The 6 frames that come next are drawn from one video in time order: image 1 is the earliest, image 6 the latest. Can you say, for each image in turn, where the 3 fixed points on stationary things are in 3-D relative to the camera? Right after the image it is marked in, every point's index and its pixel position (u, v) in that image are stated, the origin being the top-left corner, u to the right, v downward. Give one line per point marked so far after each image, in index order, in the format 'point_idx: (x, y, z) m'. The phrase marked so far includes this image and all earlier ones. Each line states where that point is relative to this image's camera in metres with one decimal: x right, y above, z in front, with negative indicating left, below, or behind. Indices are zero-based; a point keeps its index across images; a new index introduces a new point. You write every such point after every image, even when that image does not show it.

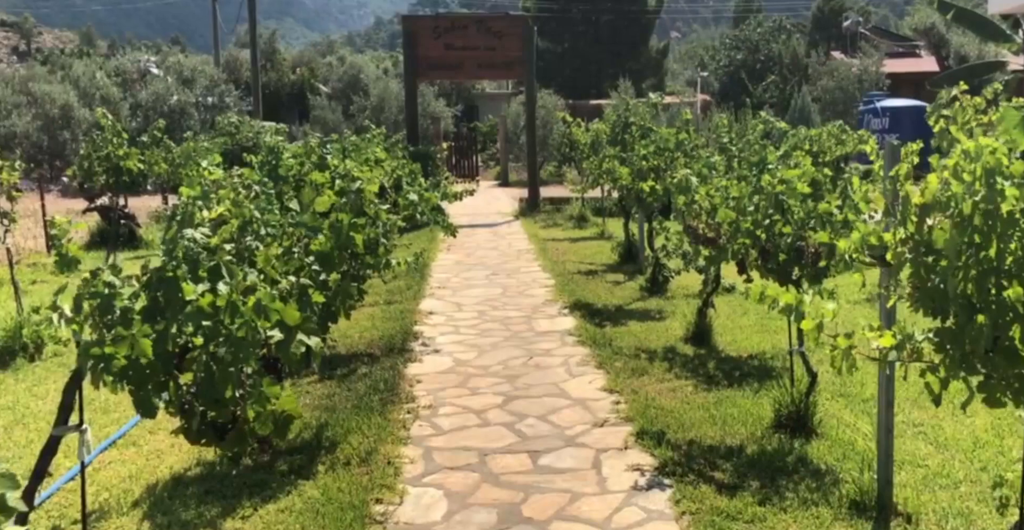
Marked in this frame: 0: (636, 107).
0: (+1.2, +1.5, +11.5) m
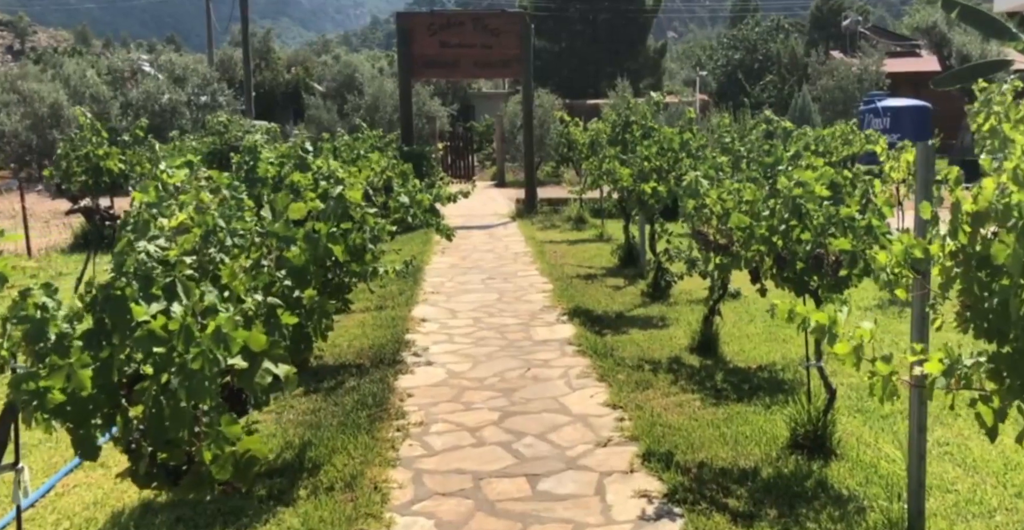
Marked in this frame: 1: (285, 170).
0: (+1.2, +1.5, +11.1) m
1: (-1.2, +0.5, +6.2) m
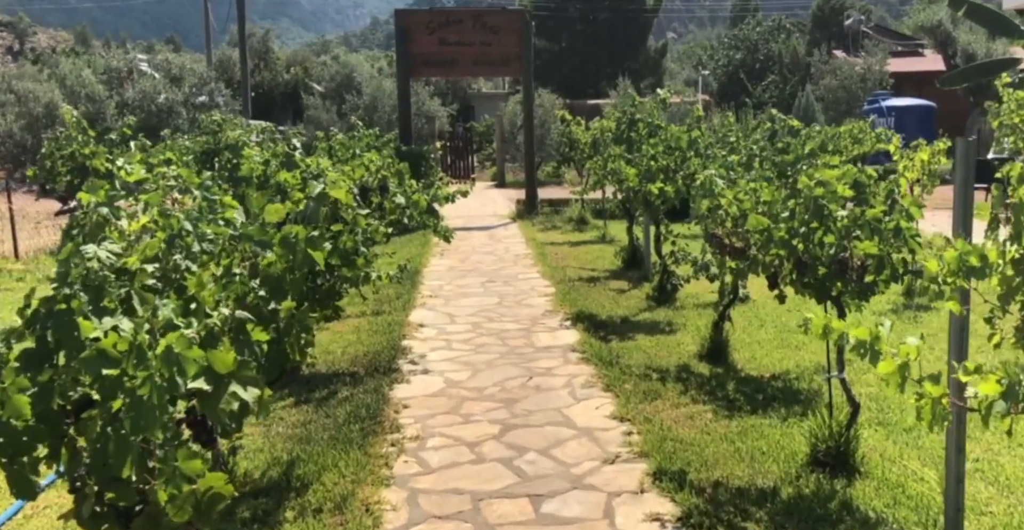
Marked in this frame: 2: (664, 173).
0: (+1.2, +1.5, +10.7) m
1: (-1.2, +0.5, +5.8) m
2: (+1.2, +0.7, +9.1) m
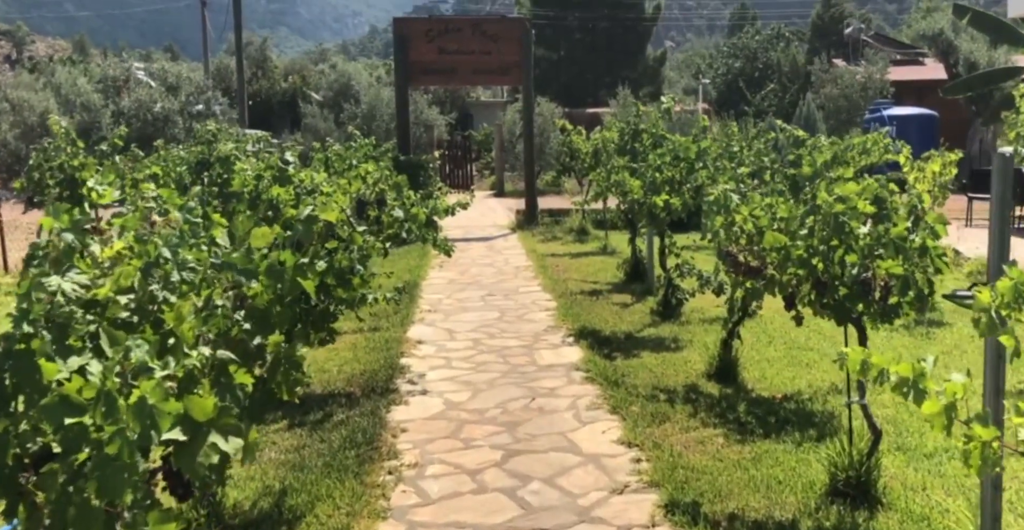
0: (+1.2, +1.4, +10.5) m
1: (-1.2, +0.4, +5.5) m
2: (+1.2, +0.6, +8.8) m
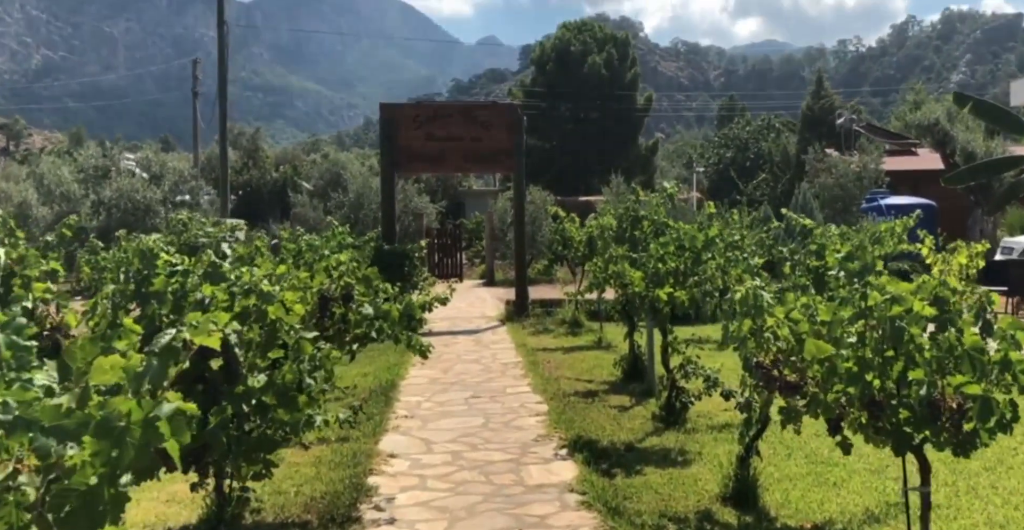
0: (+1.1, +0.5, +9.6) m
1: (-1.3, 0.0, +4.6) m
2: (+1.1, -0.1, +7.9) m
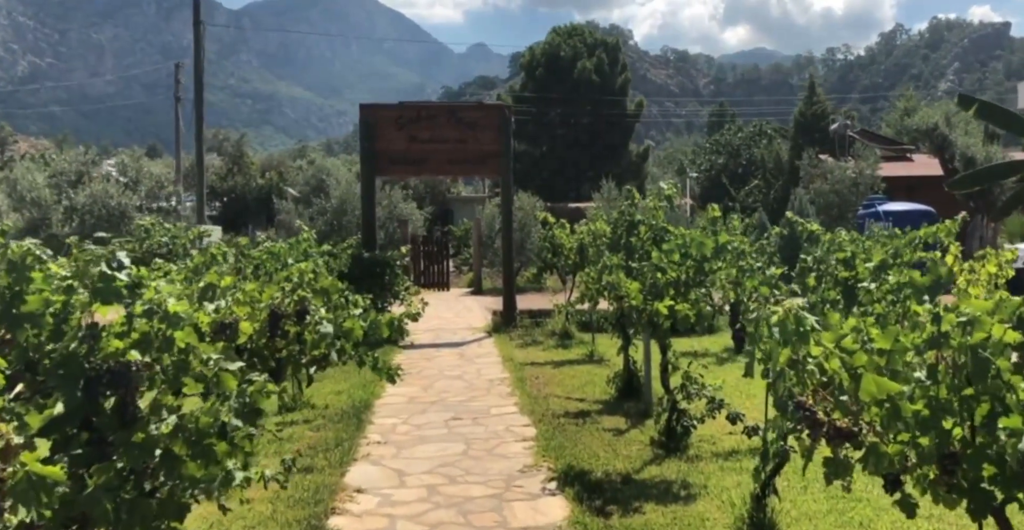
0: (+1.0, +0.5, +8.7) m
1: (-1.3, -0.1, +3.7) m
2: (+1.0, -0.2, +7.0) m
